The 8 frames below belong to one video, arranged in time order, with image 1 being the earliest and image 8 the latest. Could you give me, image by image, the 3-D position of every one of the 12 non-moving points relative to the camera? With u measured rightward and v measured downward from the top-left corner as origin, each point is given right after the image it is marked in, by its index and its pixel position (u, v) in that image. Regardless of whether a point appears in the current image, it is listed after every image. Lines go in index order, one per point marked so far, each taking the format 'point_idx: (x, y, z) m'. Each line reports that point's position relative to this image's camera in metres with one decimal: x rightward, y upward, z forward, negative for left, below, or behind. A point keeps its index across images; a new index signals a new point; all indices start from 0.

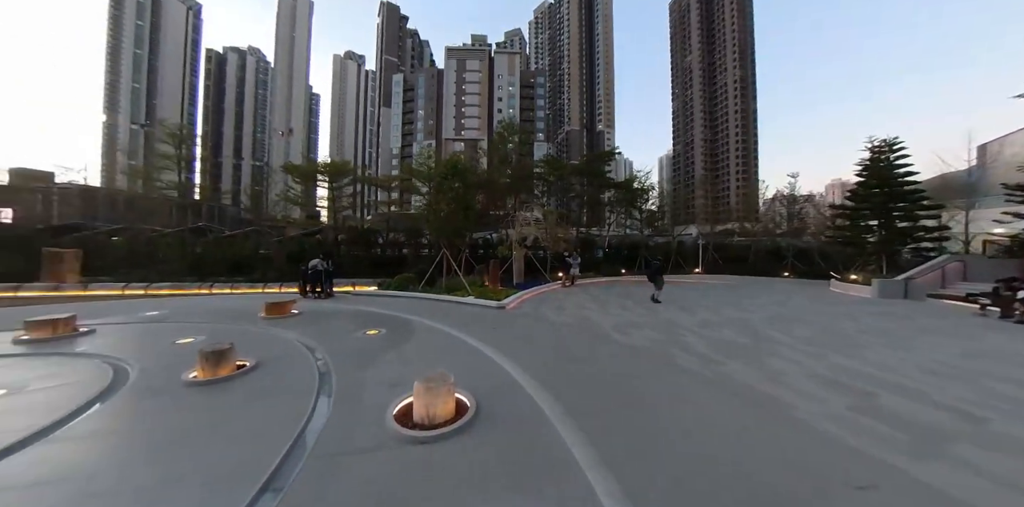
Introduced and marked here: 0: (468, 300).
0: (-1.5, -1.6, +10.3) m
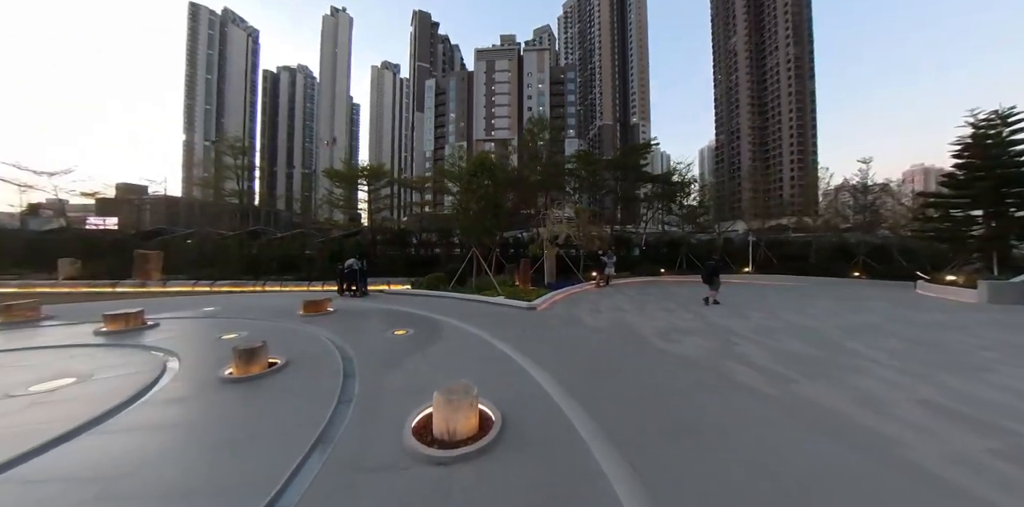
0: (-0.5, -1.6, +10.1) m
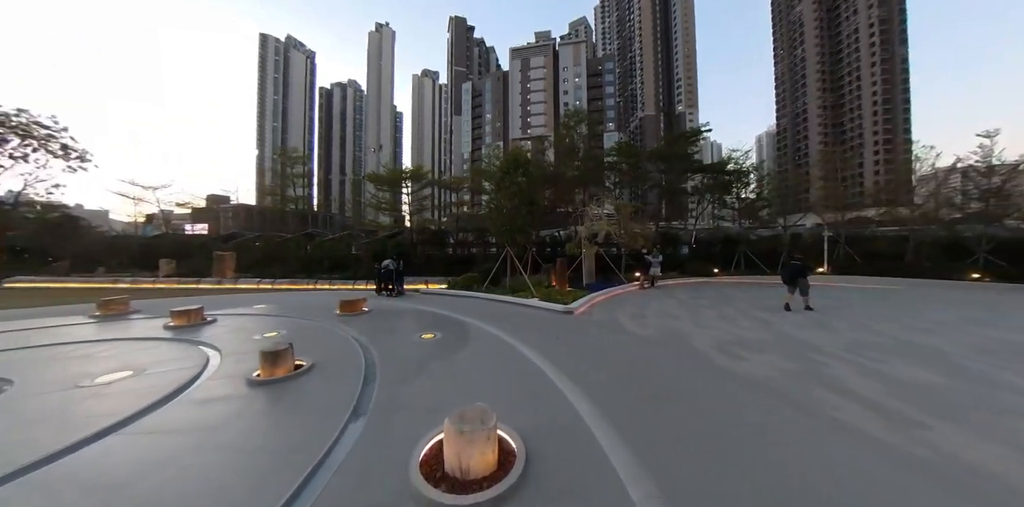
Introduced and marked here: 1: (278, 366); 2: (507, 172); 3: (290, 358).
0: (+0.5, -1.5, +9.6) m
1: (-3.7, -1.7, +5.0) m
2: (-0.2, +3.0, +12.0) m
3: (-3.6, -1.7, +5.2) m
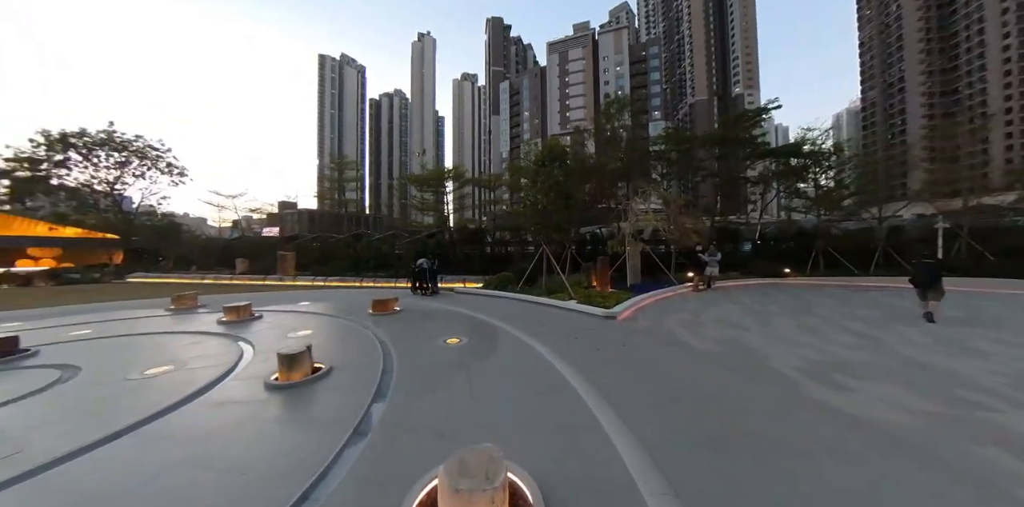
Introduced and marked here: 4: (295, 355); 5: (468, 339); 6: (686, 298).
0: (+1.5, -1.5, +8.8) m
1: (-3.2, -1.7, +4.7) m
2: (+1.1, +3.1, +11.3) m
3: (-3.1, -1.6, +4.9) m
4: (-3.2, -1.5, +4.8) m
5: (-1.0, -1.8, +6.7) m
6: (+5.1, -1.3, +9.6) m
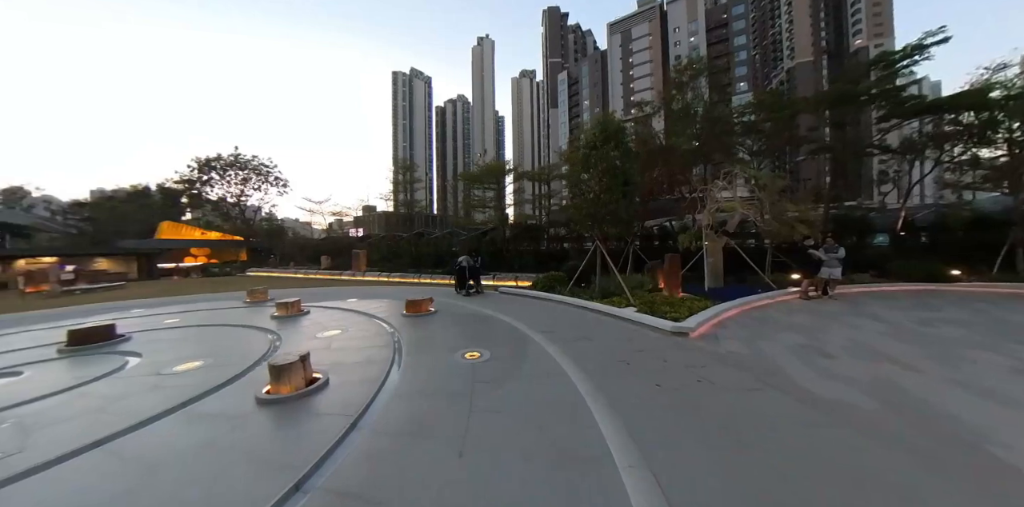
0: (+2.5, -1.4, +7.2) m
1: (-2.9, -1.6, +4.1) m
2: (+2.5, +3.2, +9.7) m
3: (-2.8, -1.6, +4.3) m
4: (-2.9, -1.4, +4.1) m
5: (-0.3, -1.7, +5.6) m
6: (+6.2, -1.2, +7.2) m
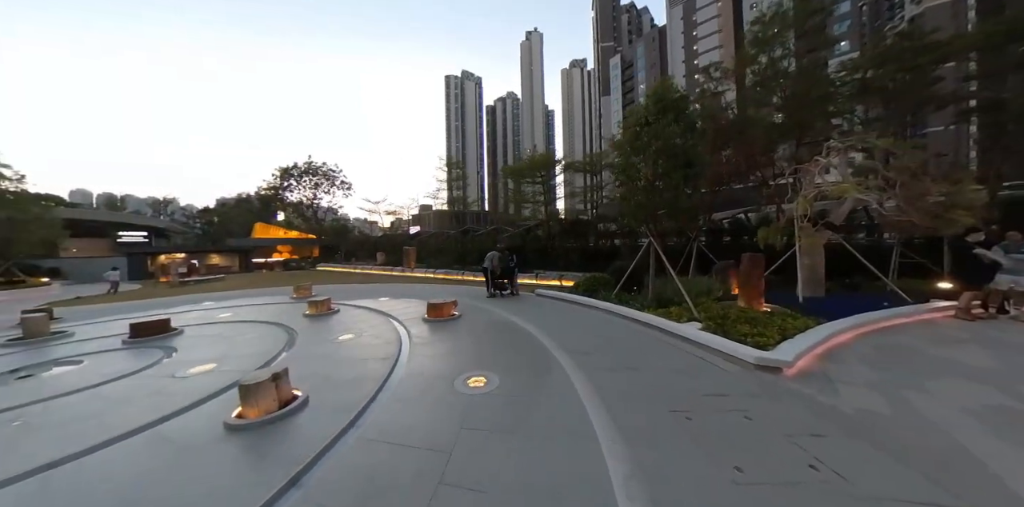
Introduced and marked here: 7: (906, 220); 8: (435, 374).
0: (+3.0, -1.4, +5.6) m
1: (-2.8, -1.6, +3.5) m
2: (+3.5, +3.3, +8.0) m
3: (-2.7, -1.6, +3.6) m
4: (-2.8, -1.4, +3.5) m
5: (0.0, -1.7, +4.5) m
6: (+6.7, -1.2, +5.1) m
7: (+10.0, +0.8, +8.2) m
8: (-1.1, -1.8, +4.8) m
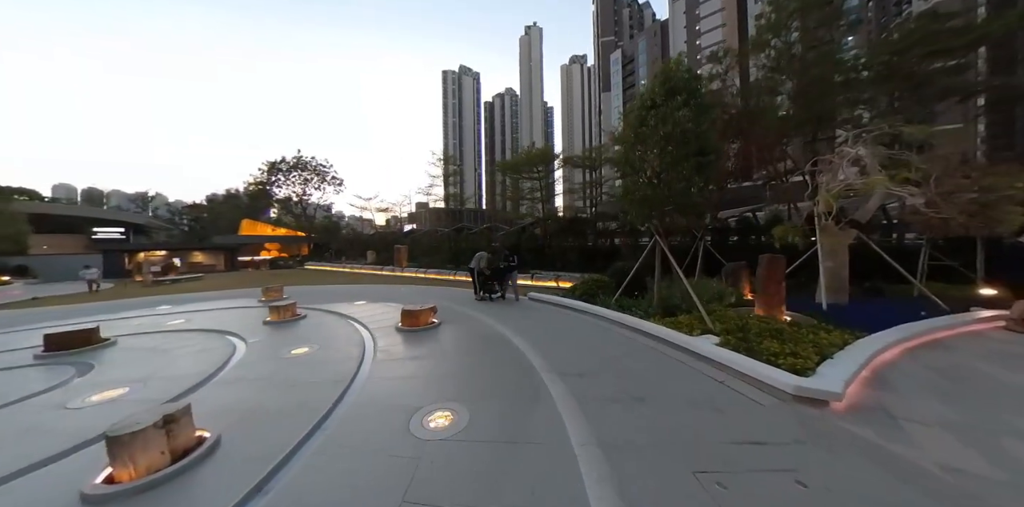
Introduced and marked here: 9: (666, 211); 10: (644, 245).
0: (+2.7, -1.4, +4.7) m
1: (-3.1, -1.6, +2.5) m
2: (+3.2, +3.2, +7.1) m
3: (-2.9, -1.6, +2.7) m
4: (-3.0, -1.4, +2.6) m
5: (-0.3, -1.7, +3.6) m
6: (+6.4, -1.2, +4.2) m
7: (+9.7, +0.8, +7.3) m
8: (-1.4, -1.8, +3.9) m
9: (+3.4, +1.0, +7.2) m
10: (+6.6, +0.4, +16.1) m
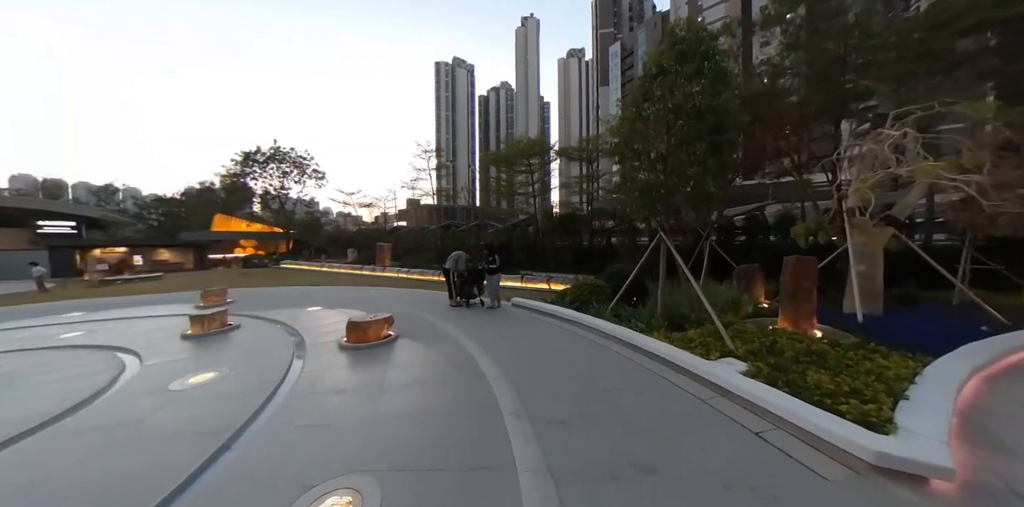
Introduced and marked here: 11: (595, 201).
0: (+2.3, -1.4, +3.6) m
1: (-3.5, -1.6, +1.3) m
2: (+2.8, +3.2, +6.0) m
3: (-3.3, -1.6, +1.4) m
4: (-3.4, -1.4, +1.3) m
5: (-0.7, -1.7, +2.4) m
6: (+6.0, -1.3, +3.1) m
7: (+9.2, +0.7, +6.3) m
8: (-1.8, -1.8, +2.6) m
9: (+3.0, +1.0, +6.1) m
10: (+6.0, +0.4, +15.0) m
11: (+4.8, +3.2, +19.8) m
